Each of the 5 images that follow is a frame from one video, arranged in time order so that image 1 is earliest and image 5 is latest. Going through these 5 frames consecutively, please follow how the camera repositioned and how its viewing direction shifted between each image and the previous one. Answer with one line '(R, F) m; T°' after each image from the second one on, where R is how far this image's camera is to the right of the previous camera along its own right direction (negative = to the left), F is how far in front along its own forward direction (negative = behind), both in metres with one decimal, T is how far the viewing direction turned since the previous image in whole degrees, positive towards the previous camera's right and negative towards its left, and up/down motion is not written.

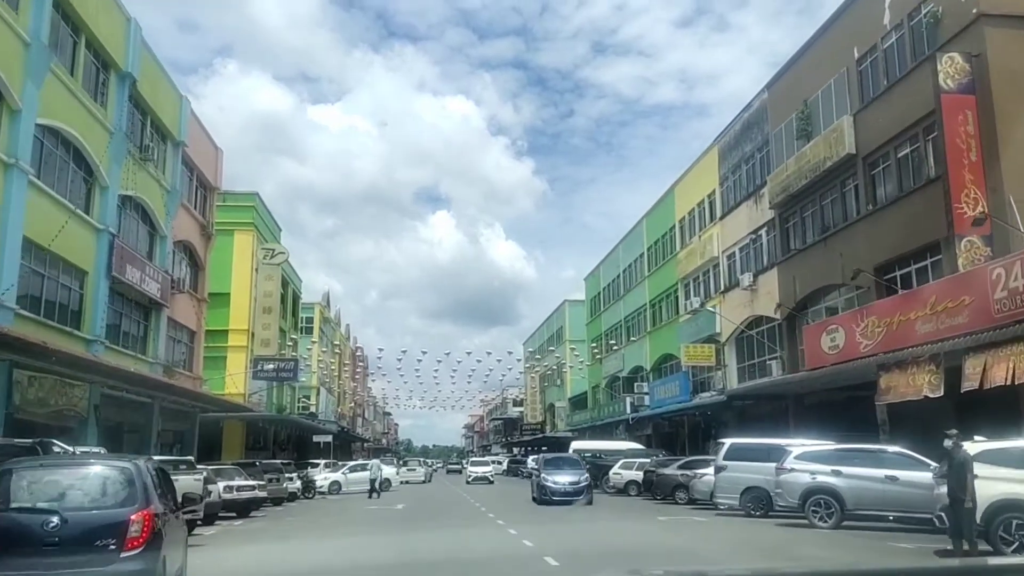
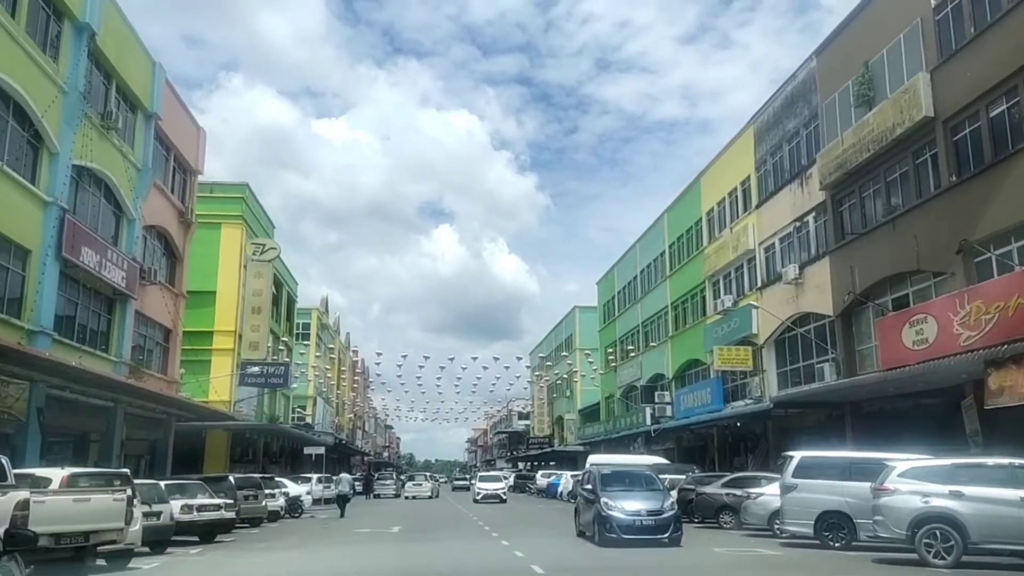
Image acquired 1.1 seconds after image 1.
(-0.3, +3.9) m; 0°
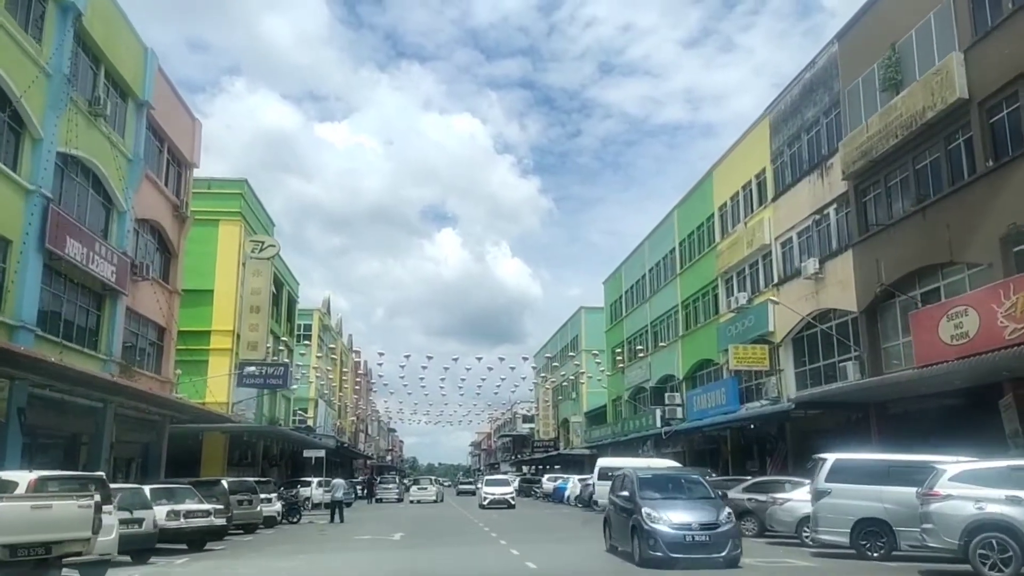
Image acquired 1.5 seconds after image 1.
(-0.1, +1.2) m; 0°
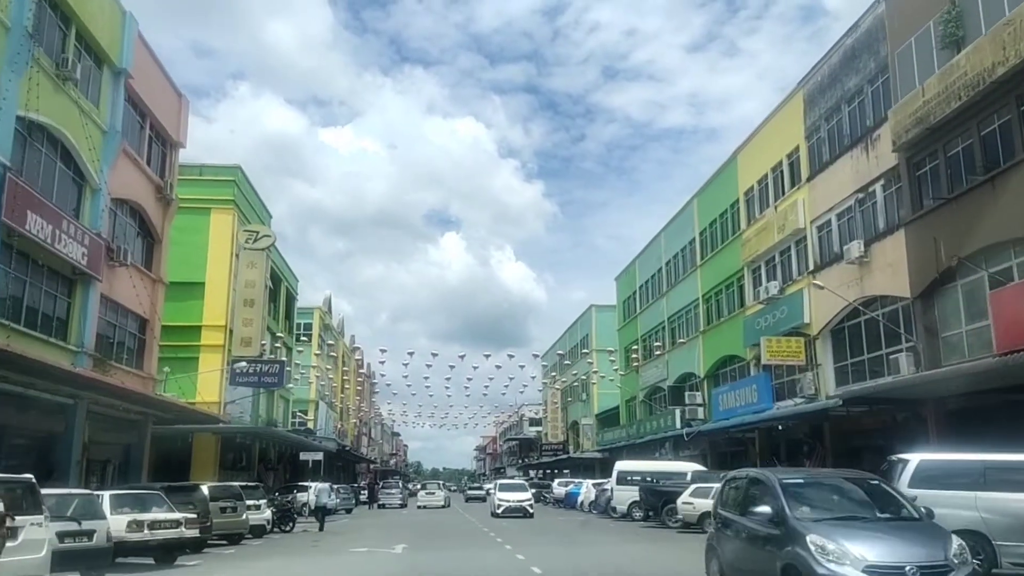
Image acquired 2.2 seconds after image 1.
(-0.2, +2.5) m; 0°
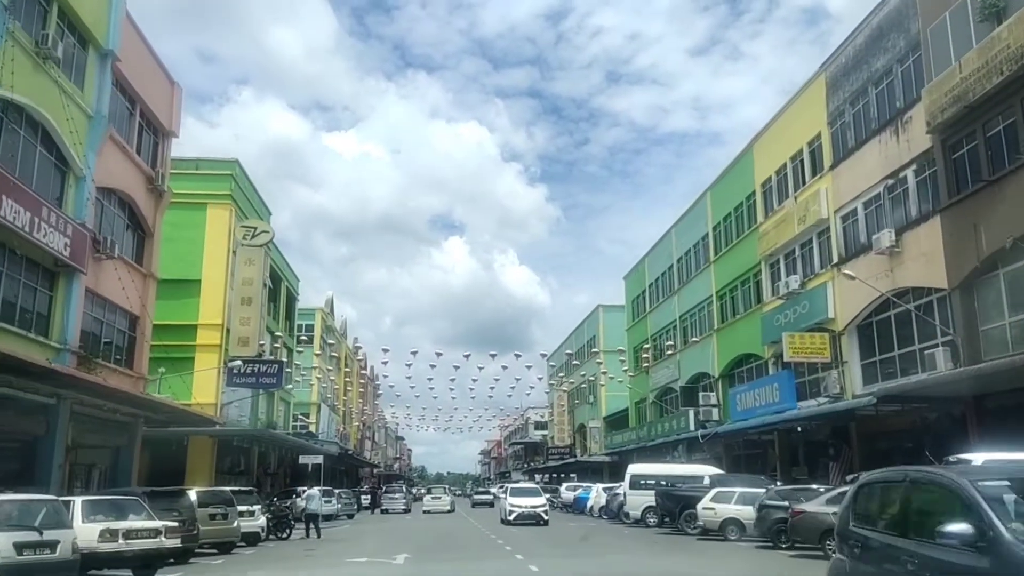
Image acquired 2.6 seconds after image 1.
(-0.1, +1.4) m; 0°
